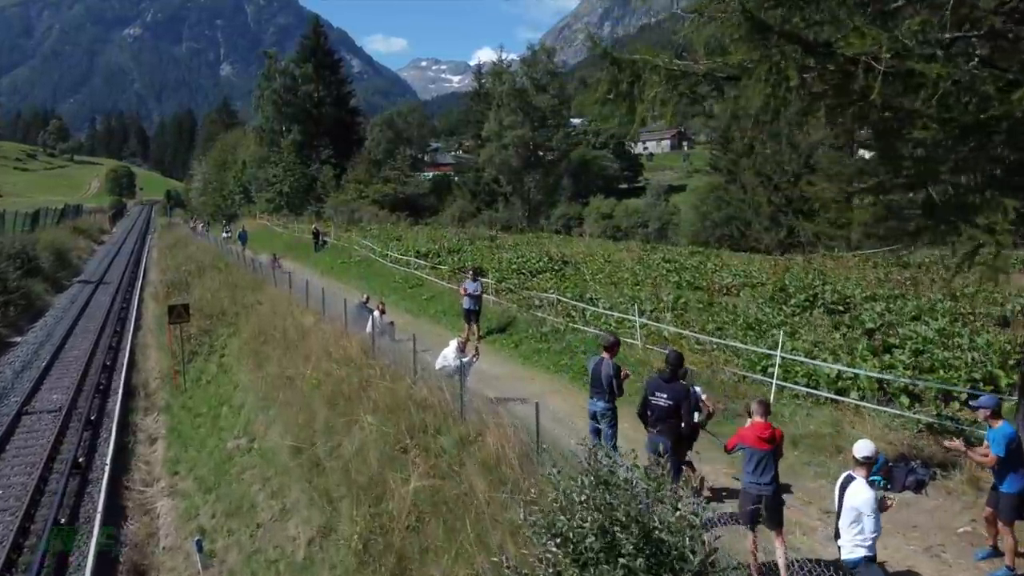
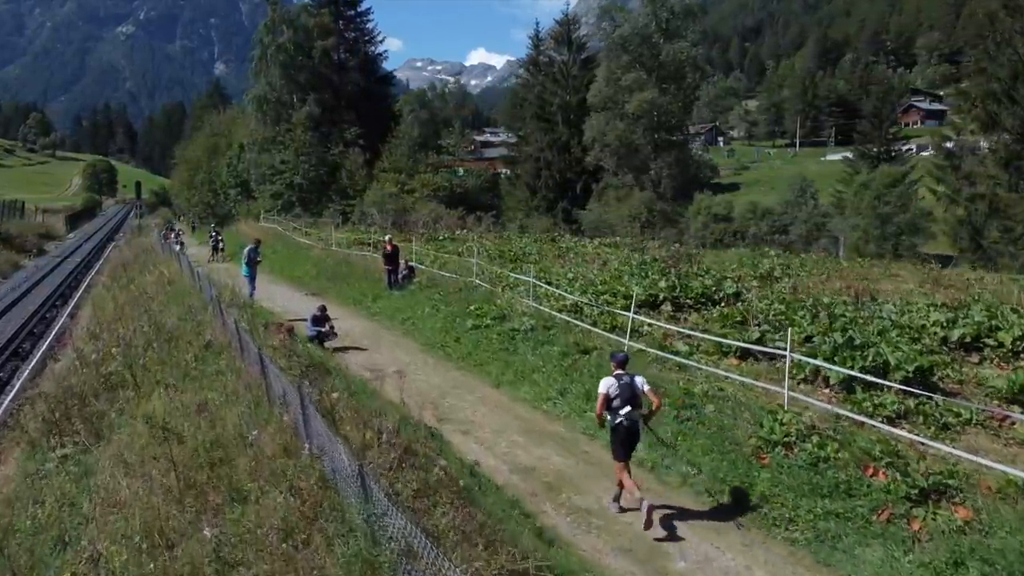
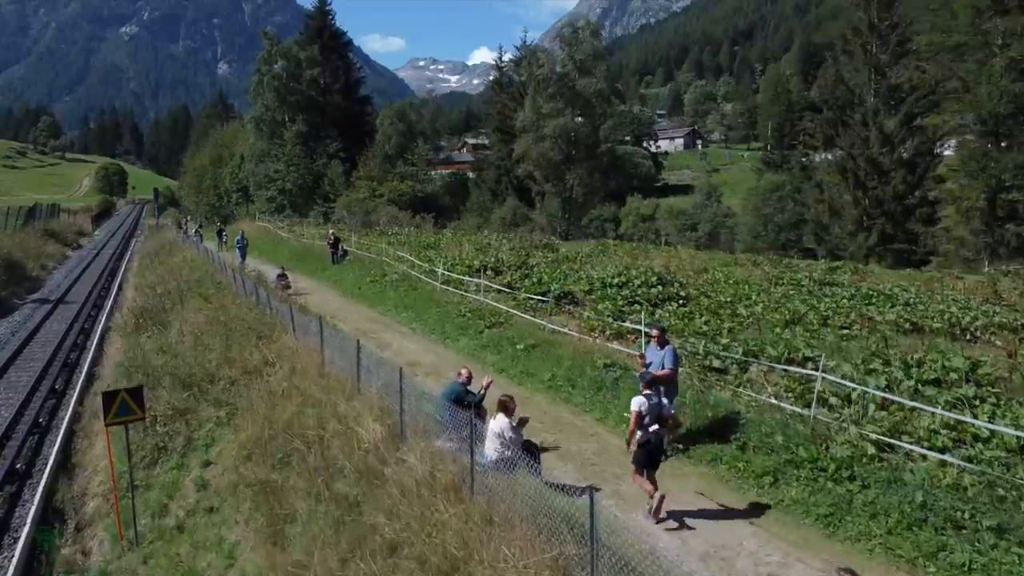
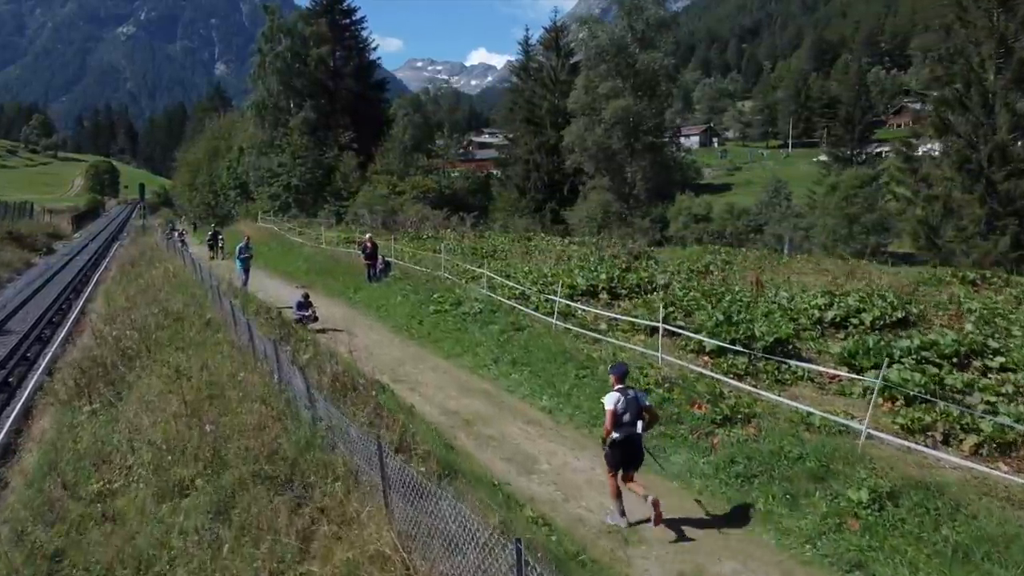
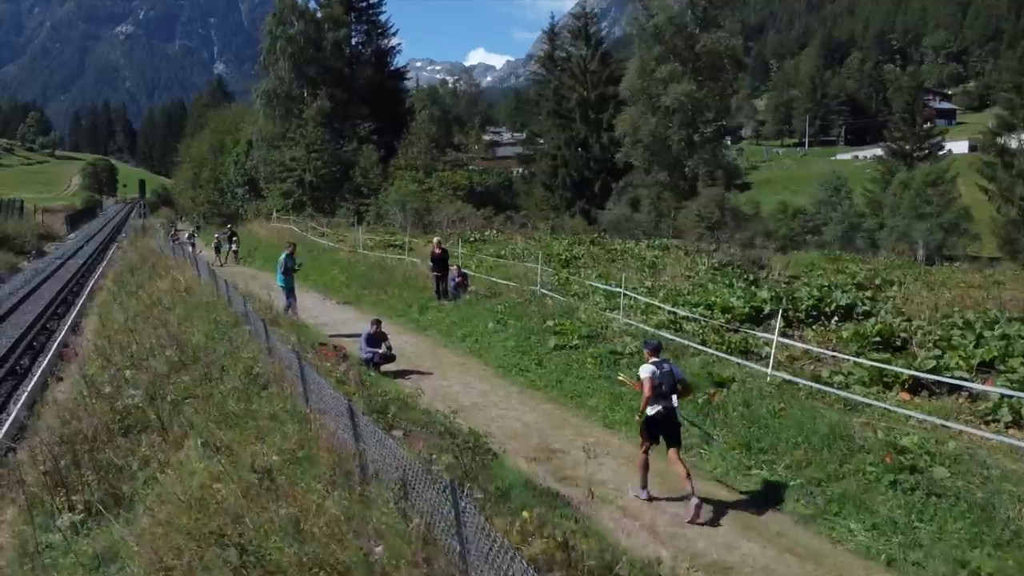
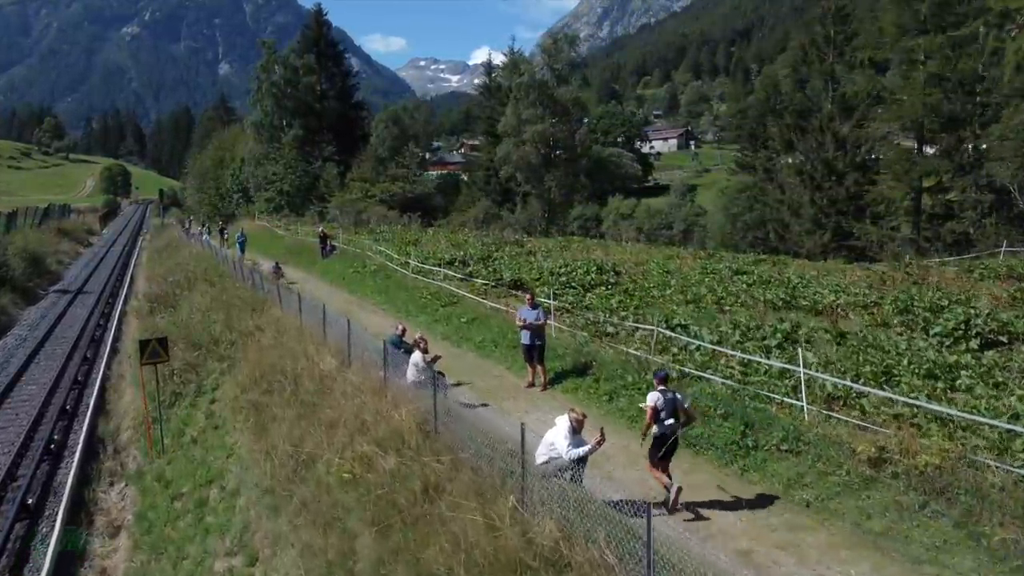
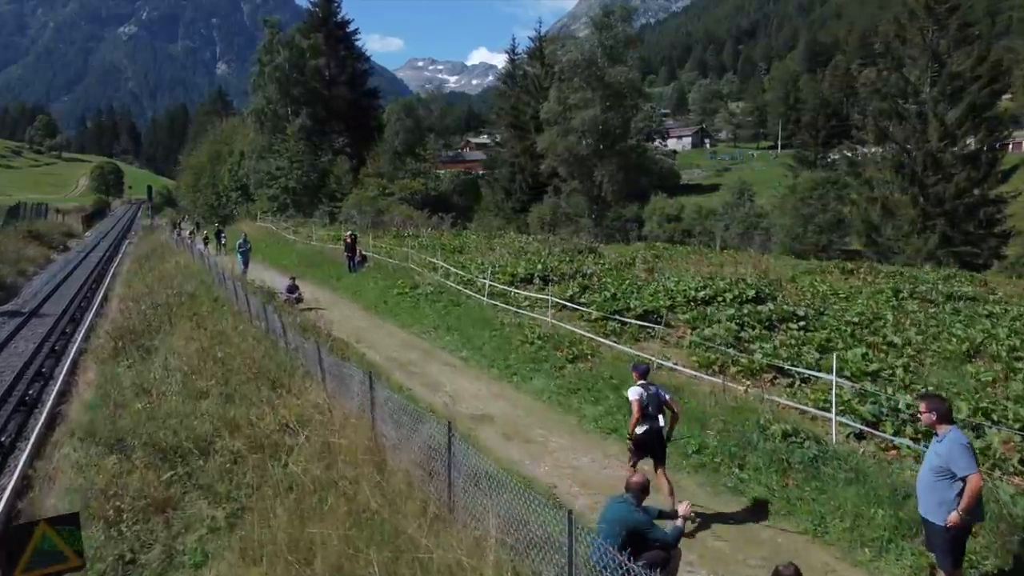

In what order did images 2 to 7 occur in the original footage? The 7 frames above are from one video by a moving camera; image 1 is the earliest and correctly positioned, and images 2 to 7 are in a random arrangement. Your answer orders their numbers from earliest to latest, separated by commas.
6, 3, 7, 4, 2, 5
